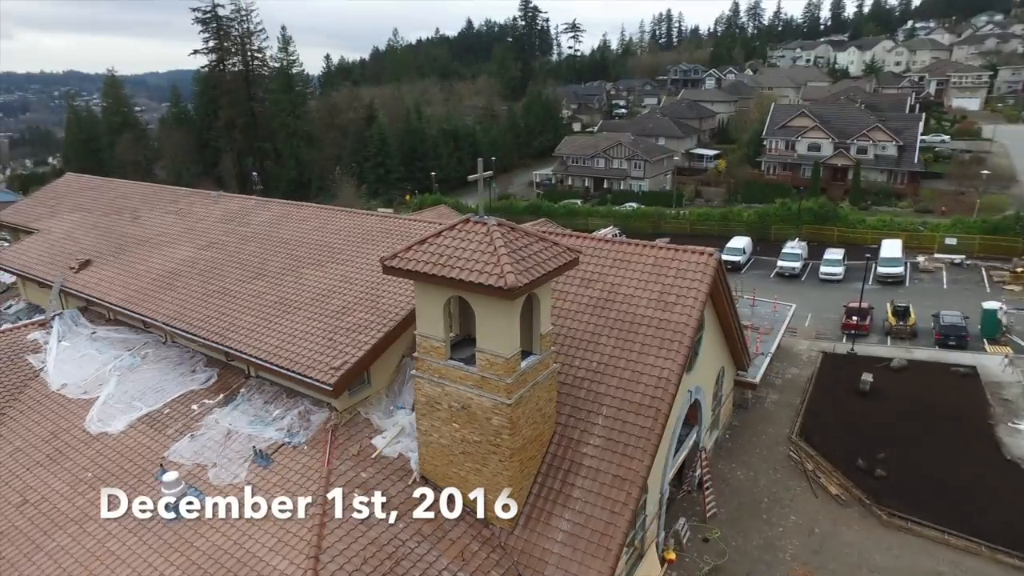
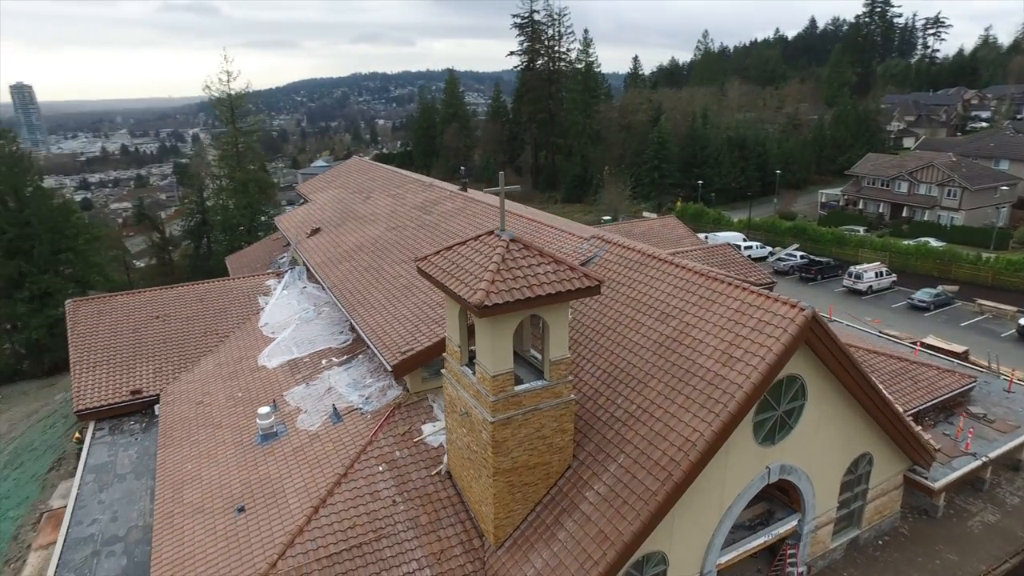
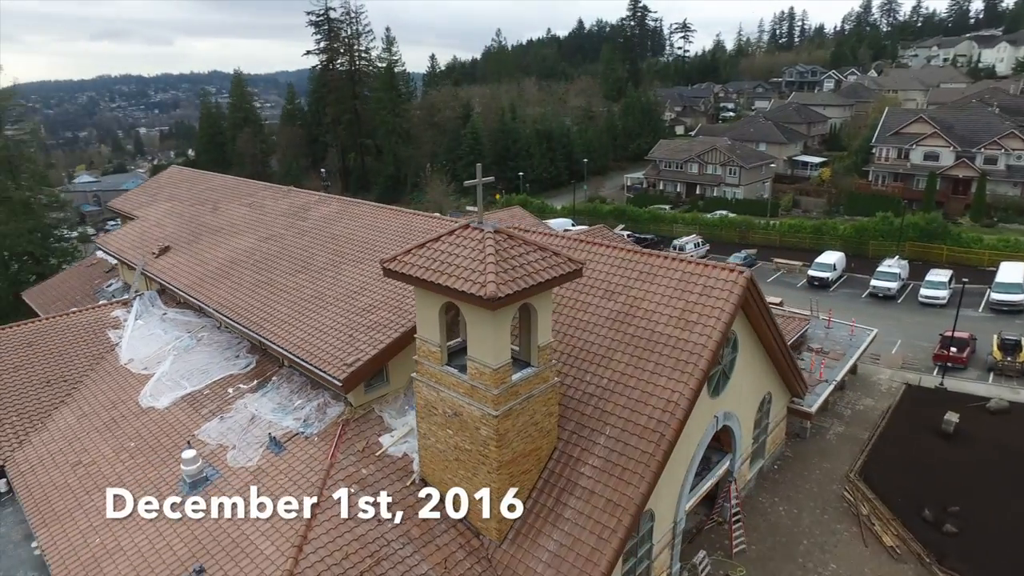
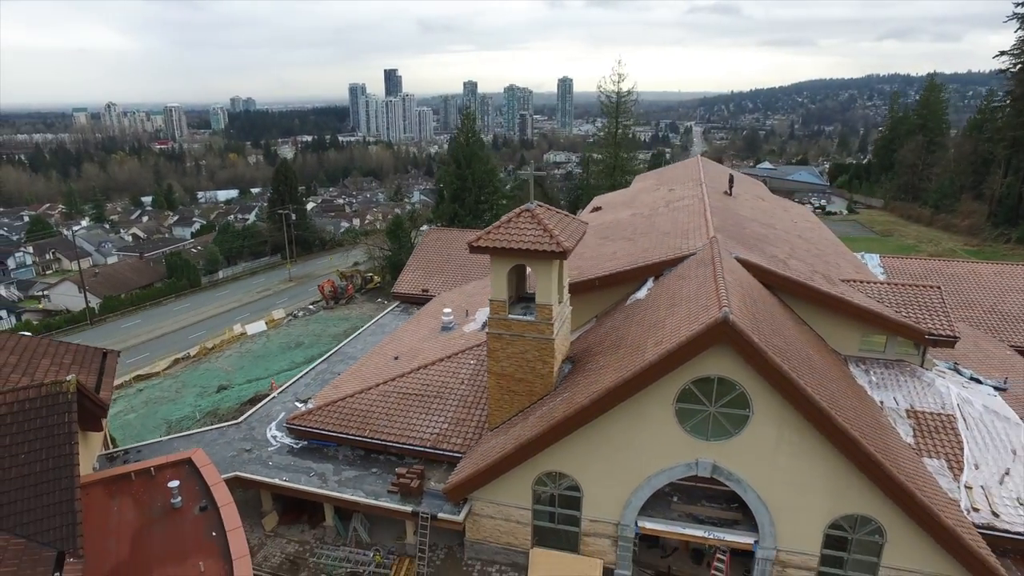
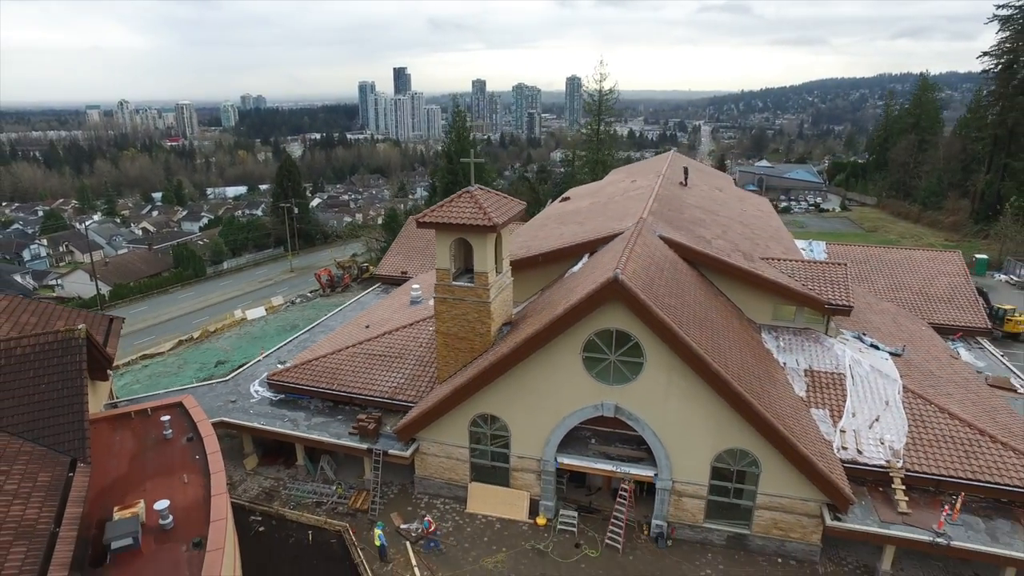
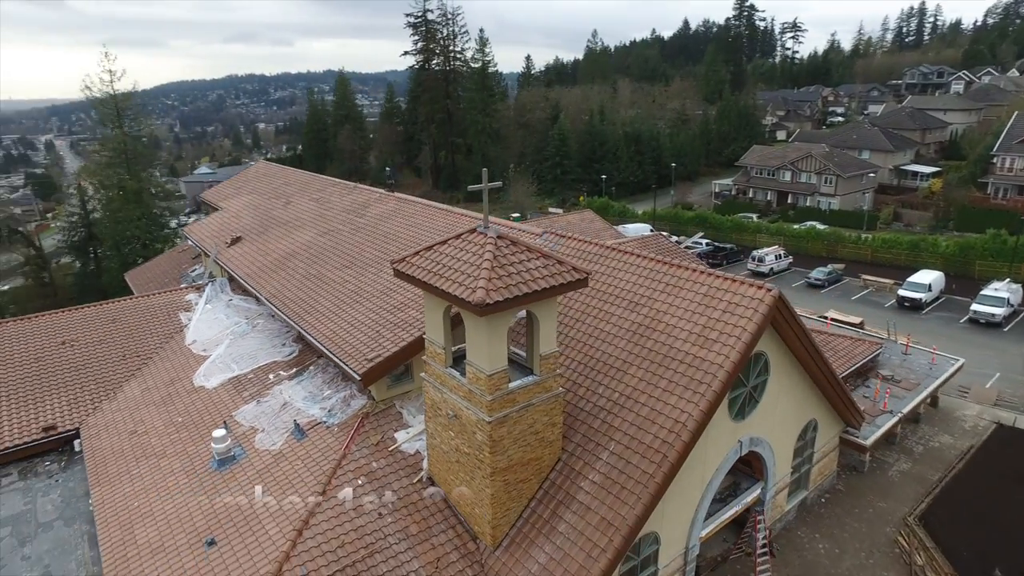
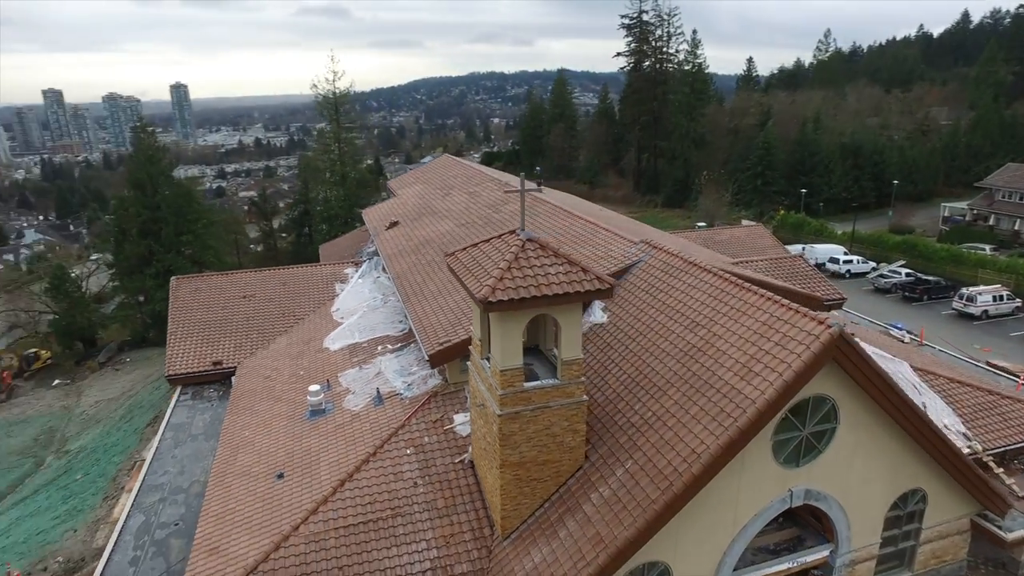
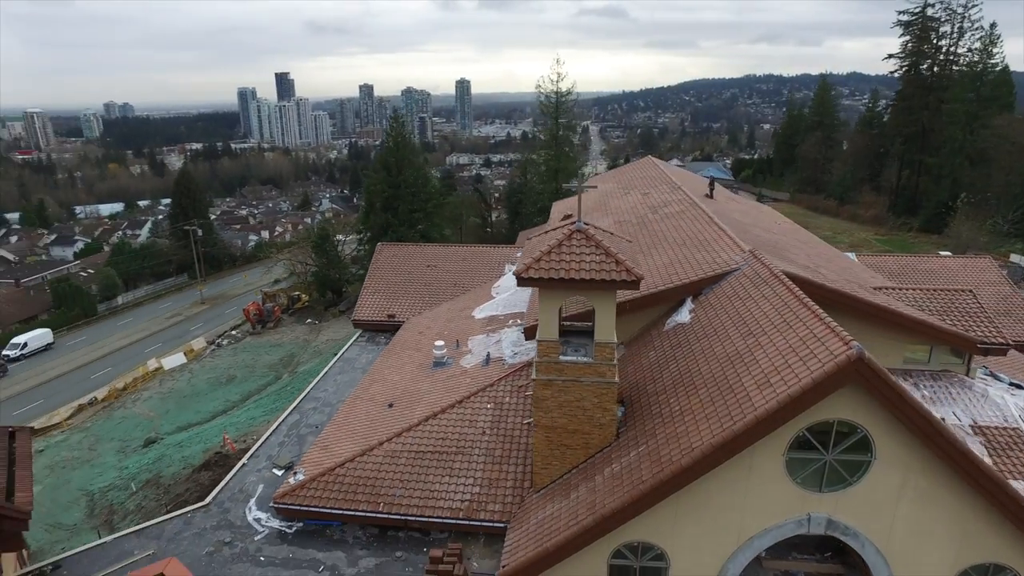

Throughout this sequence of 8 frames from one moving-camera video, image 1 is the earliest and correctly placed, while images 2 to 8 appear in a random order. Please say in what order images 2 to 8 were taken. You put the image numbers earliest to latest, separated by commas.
3, 6, 2, 7, 8, 4, 5
